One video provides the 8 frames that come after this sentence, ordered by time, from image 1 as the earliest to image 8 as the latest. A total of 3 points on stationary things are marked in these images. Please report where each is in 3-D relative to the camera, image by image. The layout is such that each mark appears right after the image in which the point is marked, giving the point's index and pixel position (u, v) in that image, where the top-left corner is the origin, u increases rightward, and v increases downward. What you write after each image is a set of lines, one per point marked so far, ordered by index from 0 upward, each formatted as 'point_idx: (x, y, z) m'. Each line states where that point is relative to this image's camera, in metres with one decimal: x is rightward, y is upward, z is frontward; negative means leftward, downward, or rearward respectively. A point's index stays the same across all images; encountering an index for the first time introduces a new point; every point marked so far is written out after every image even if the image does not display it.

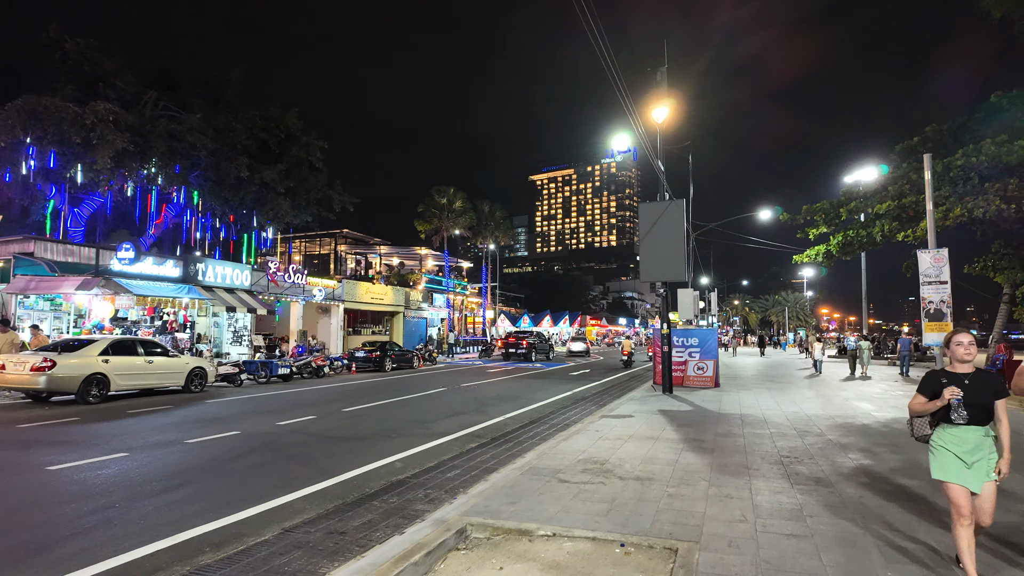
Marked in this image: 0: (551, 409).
0: (+0.8, -2.4, +11.6) m
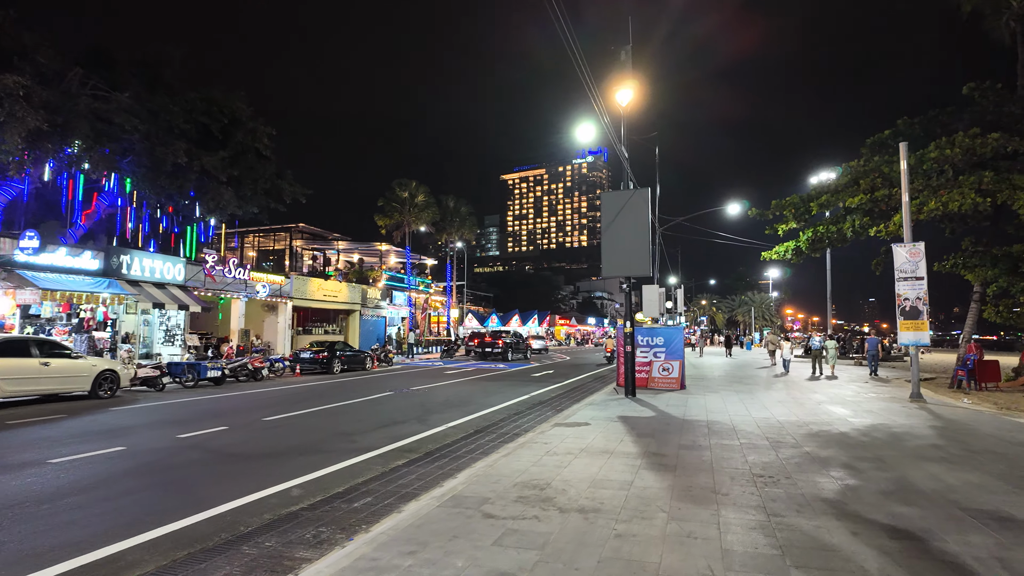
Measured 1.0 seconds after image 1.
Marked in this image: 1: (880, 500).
0: (-0.2, -2.3, +10.4) m
1: (+3.0, -1.7, +4.8) m
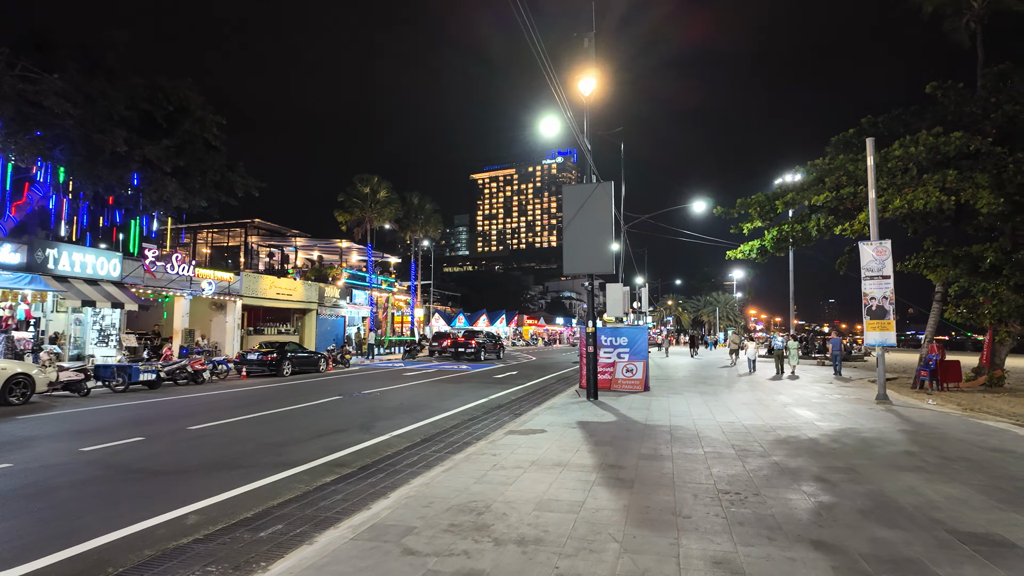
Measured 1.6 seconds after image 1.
0: (-1.0, -2.2, +9.7) m
1: (+2.5, -1.7, +4.2) m
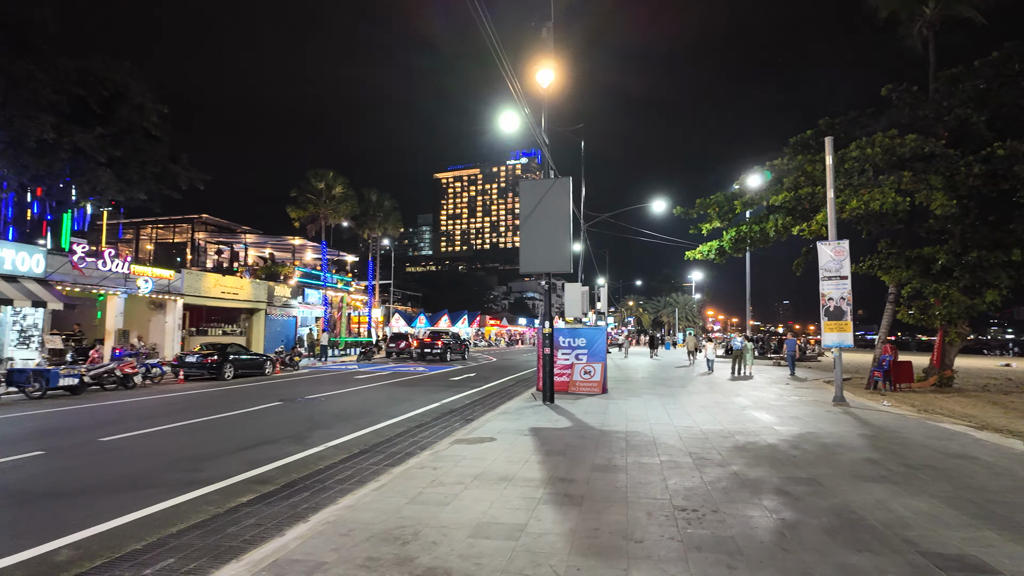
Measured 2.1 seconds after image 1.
0: (-1.7, -2.2, +9.1) m
1: (+2.0, -1.6, +3.8) m
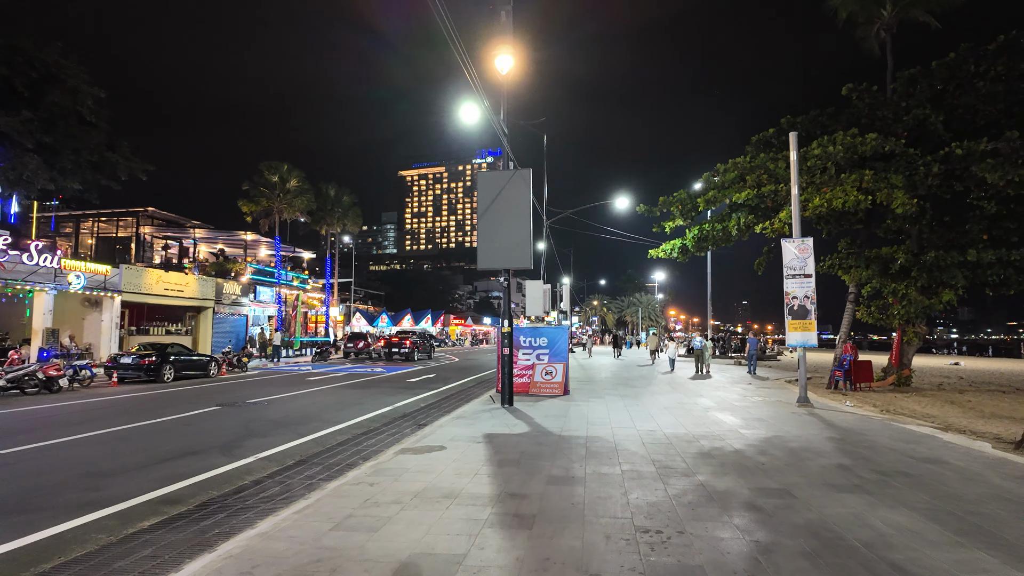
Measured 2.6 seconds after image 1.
0: (-2.4, -2.1, +8.4) m
1: (+1.7, -1.6, +3.4) m
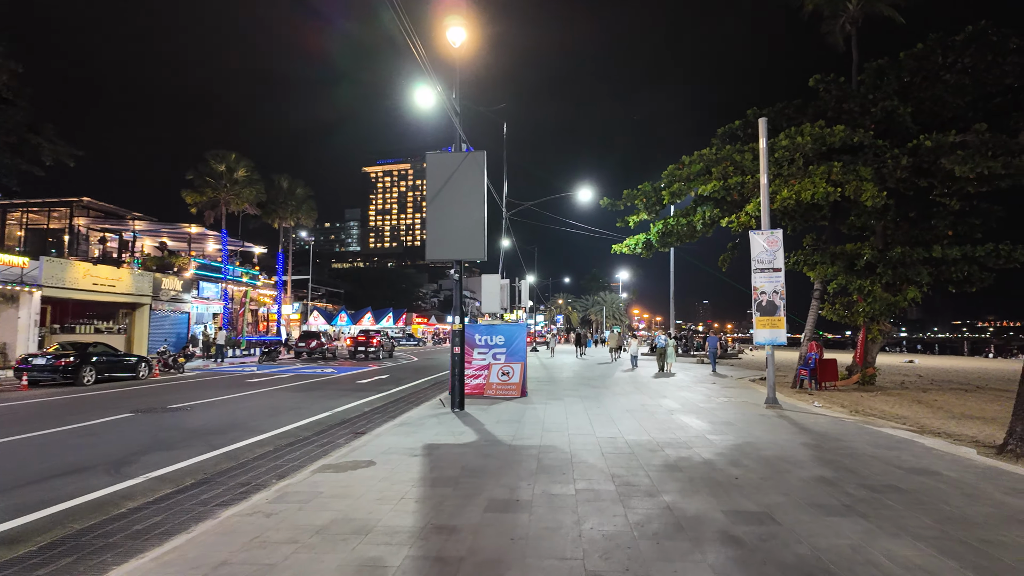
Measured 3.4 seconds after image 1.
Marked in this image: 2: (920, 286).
0: (-3.1, -2.0, +7.4) m
1: (+1.3, -1.5, +2.5) m
2: (+10.5, 0.0, +15.3) m
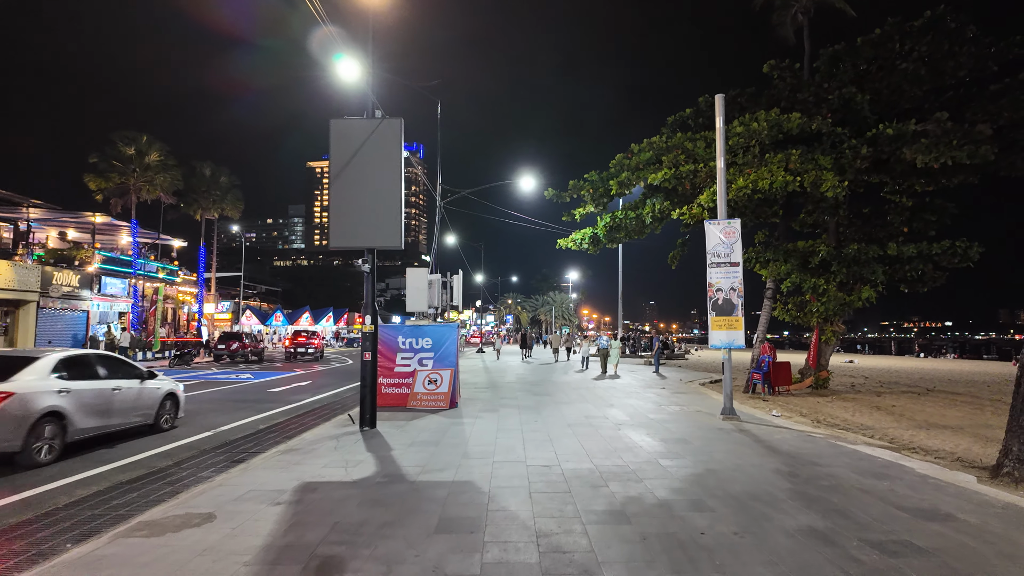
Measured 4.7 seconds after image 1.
0: (-4.0, -1.9, +5.6) m
1: (+0.8, -1.4, +1.1) m
2: (+8.9, +0.1, +14.6) m
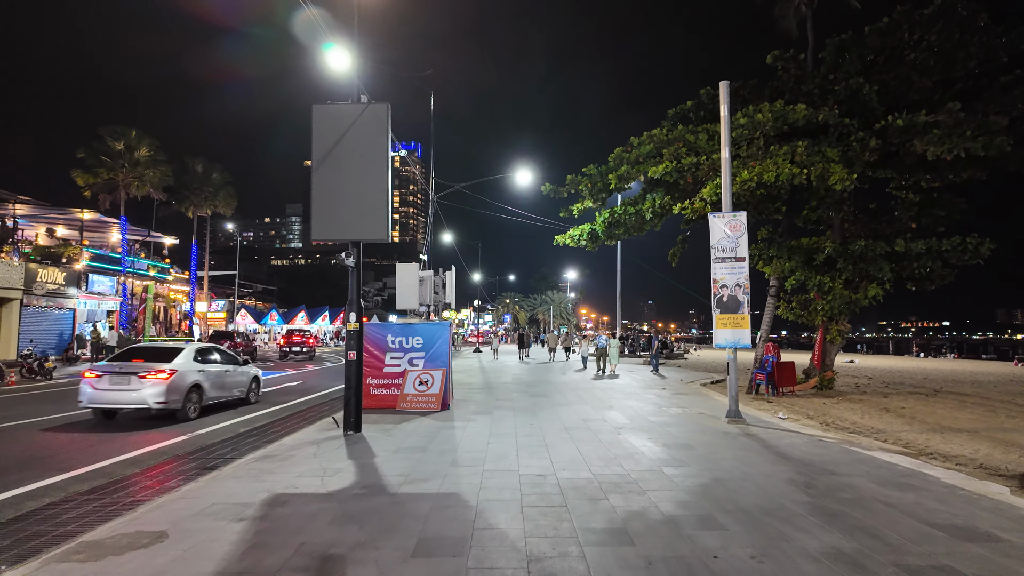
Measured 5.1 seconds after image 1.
0: (-4.1, -1.8, +5.1) m
1: (+0.7, -1.4, +0.7) m
2: (+8.8, +0.1, +14.2) m
